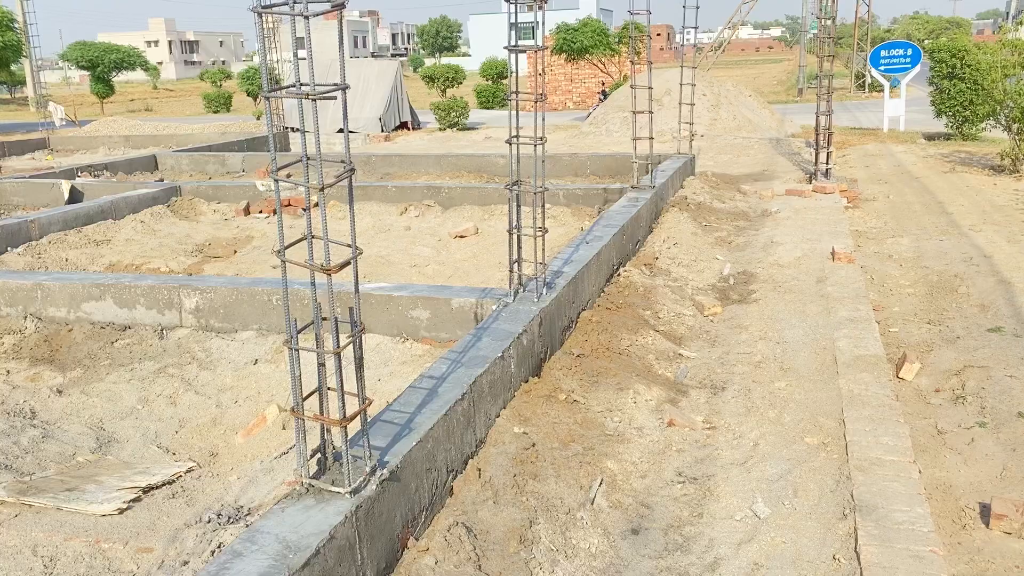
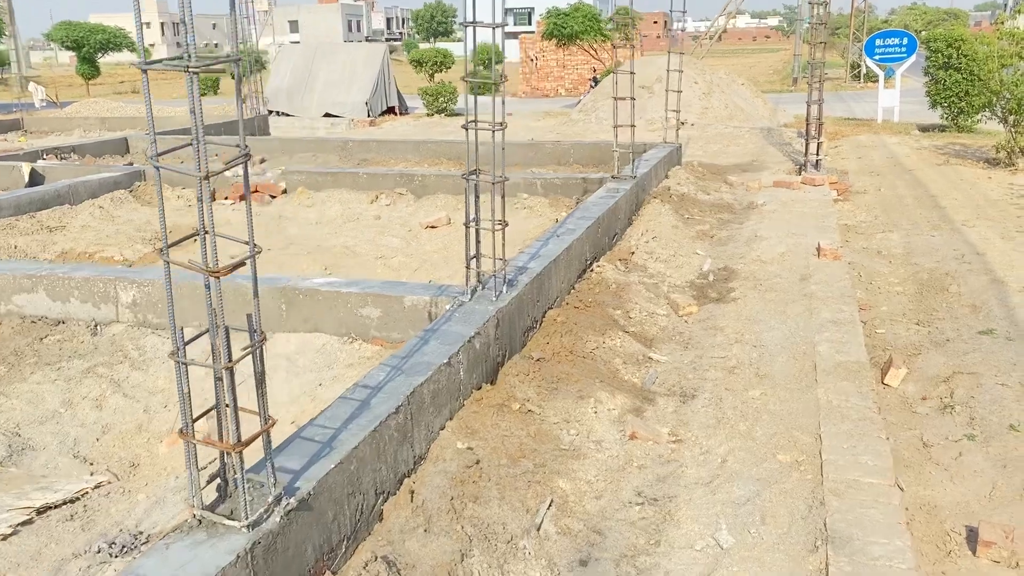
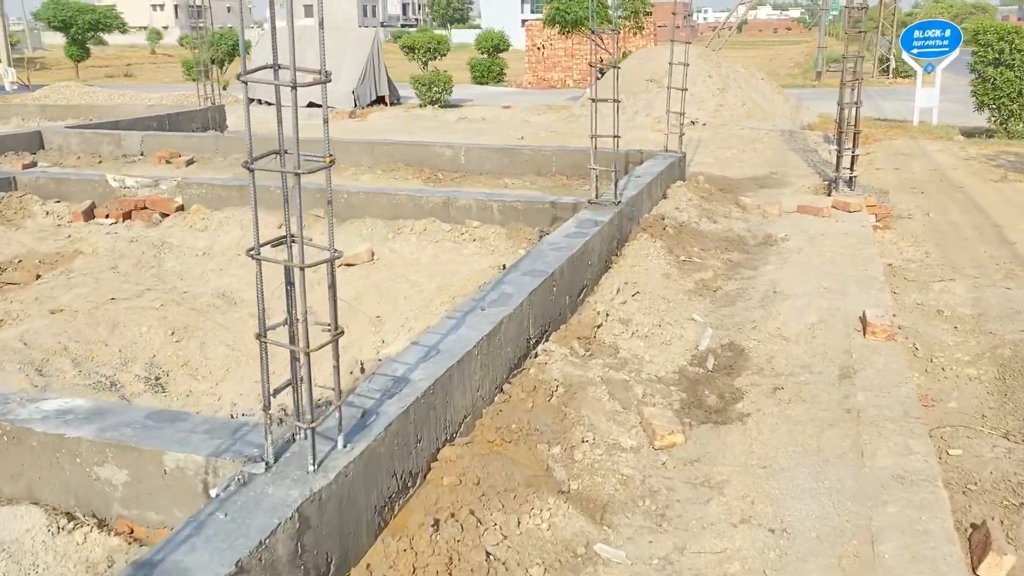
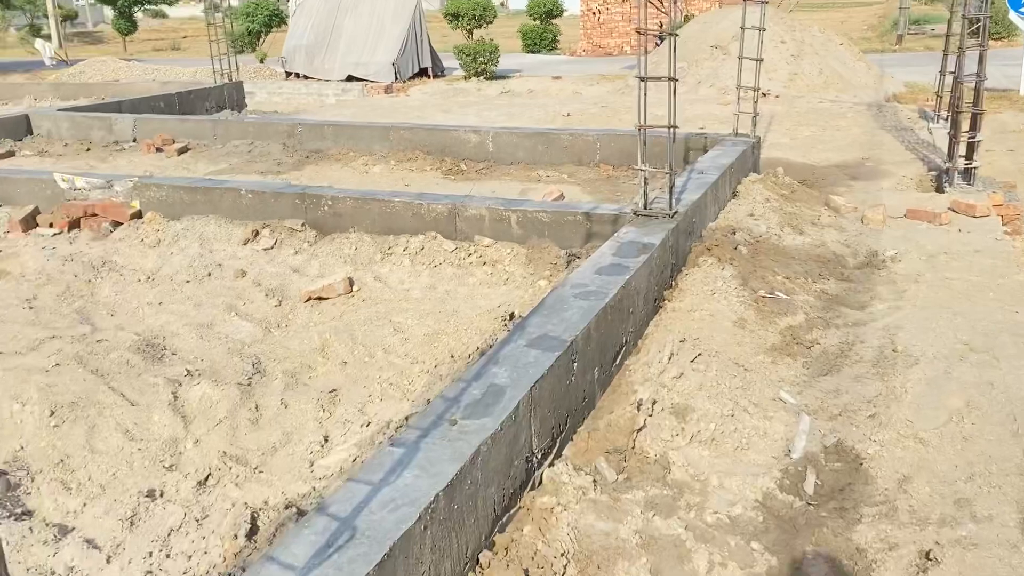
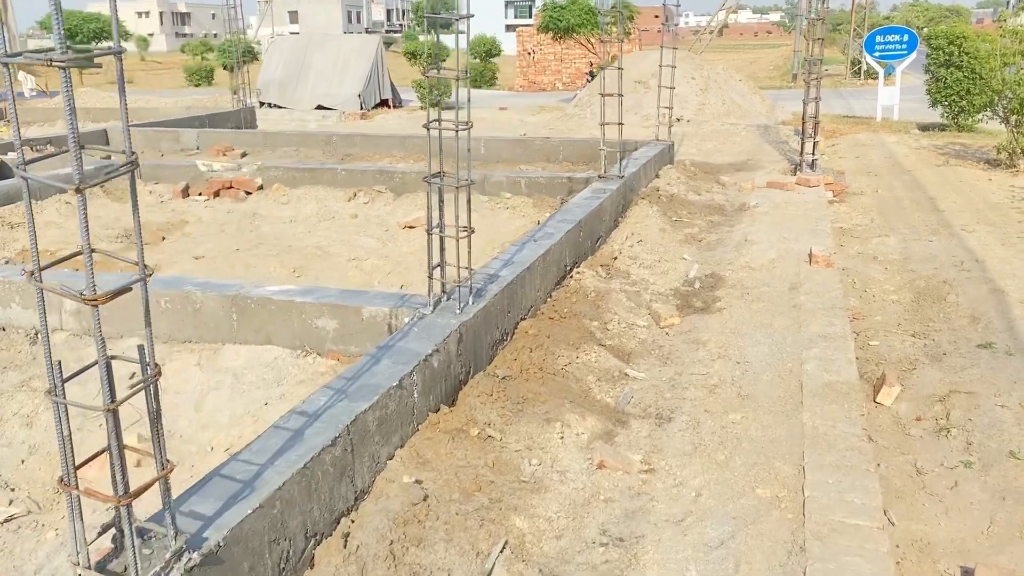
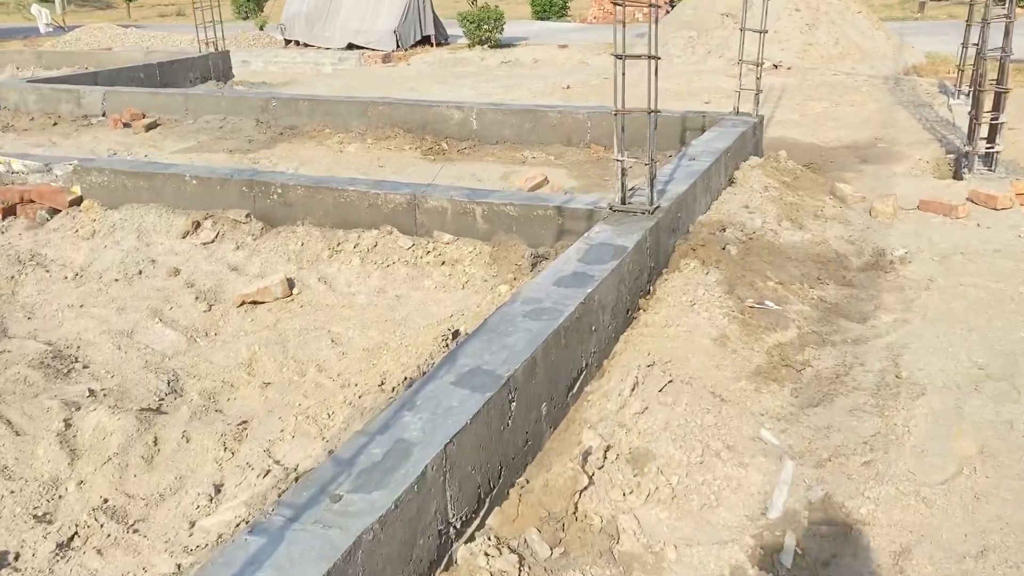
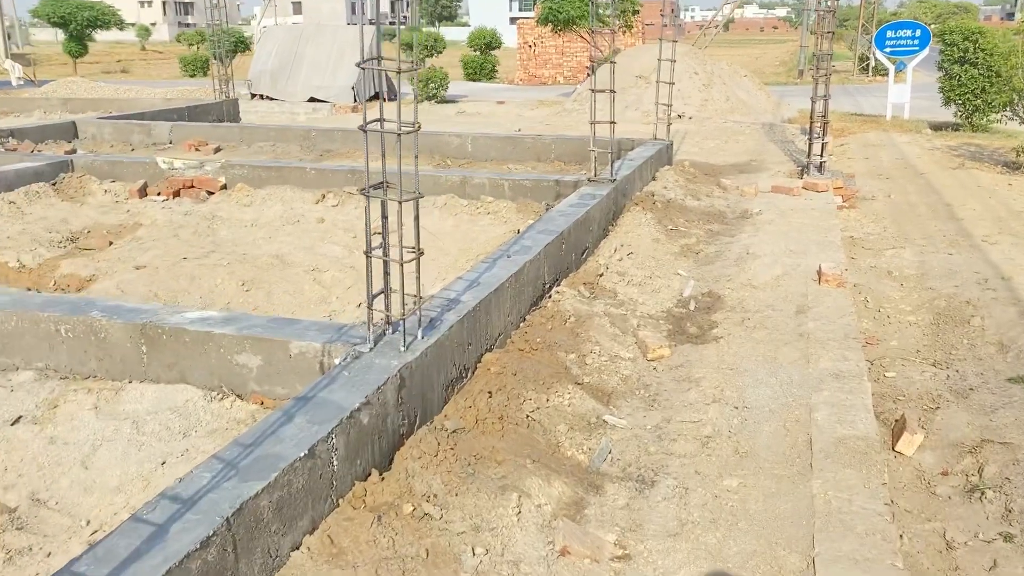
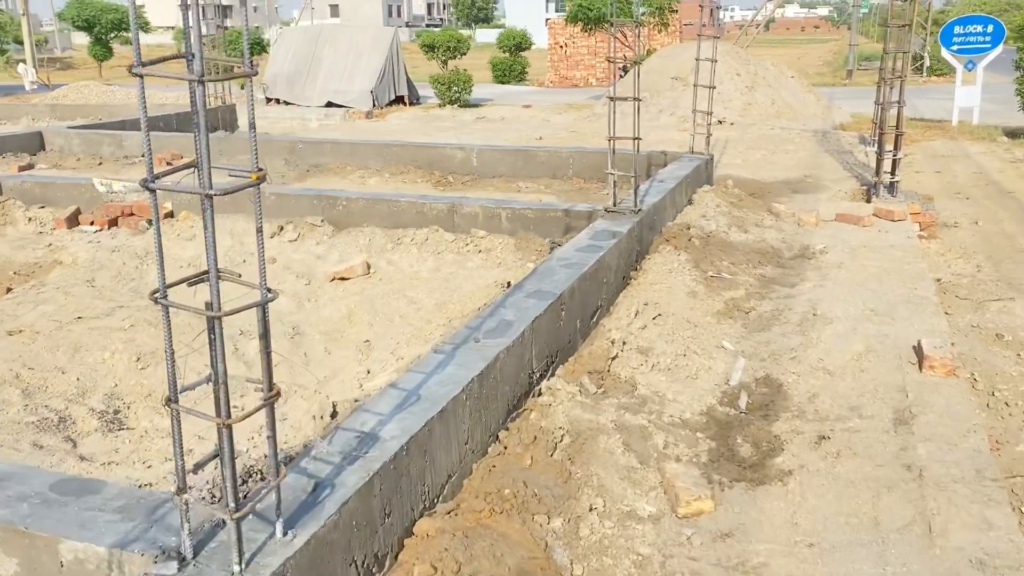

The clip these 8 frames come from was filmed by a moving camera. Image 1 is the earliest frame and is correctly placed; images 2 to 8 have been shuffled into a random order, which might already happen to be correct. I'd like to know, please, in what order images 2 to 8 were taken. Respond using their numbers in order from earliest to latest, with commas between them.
2, 5, 7, 3, 8, 4, 6
